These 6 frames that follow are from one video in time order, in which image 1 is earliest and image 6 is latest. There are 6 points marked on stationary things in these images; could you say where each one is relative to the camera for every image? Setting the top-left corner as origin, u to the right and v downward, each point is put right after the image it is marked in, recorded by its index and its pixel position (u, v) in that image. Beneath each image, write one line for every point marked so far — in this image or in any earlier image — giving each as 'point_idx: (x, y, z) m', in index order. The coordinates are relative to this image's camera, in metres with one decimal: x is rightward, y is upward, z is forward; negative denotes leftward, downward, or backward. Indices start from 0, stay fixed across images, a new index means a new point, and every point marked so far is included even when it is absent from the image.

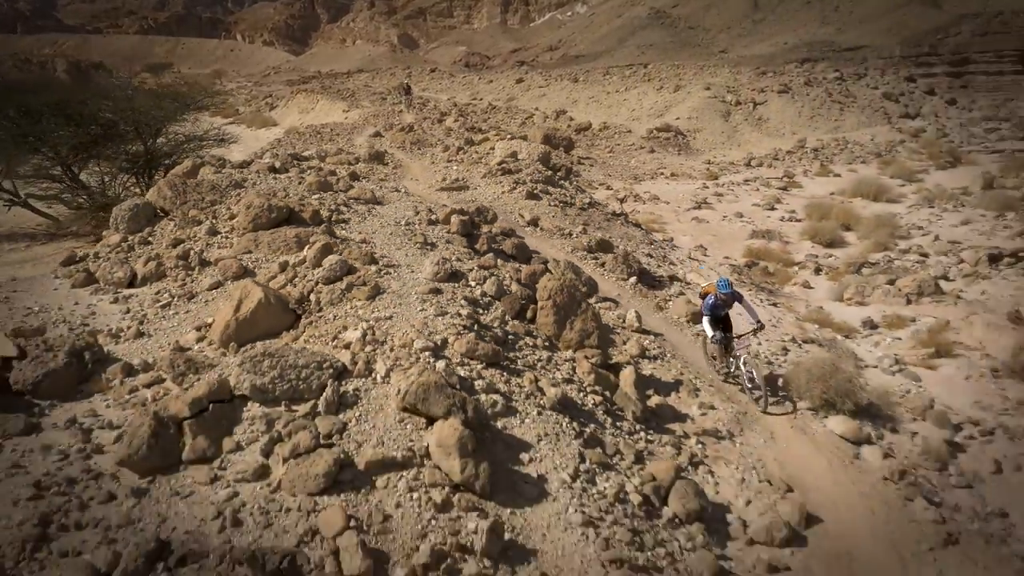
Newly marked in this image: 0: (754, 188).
0: (+4.0, +1.6, +16.2) m
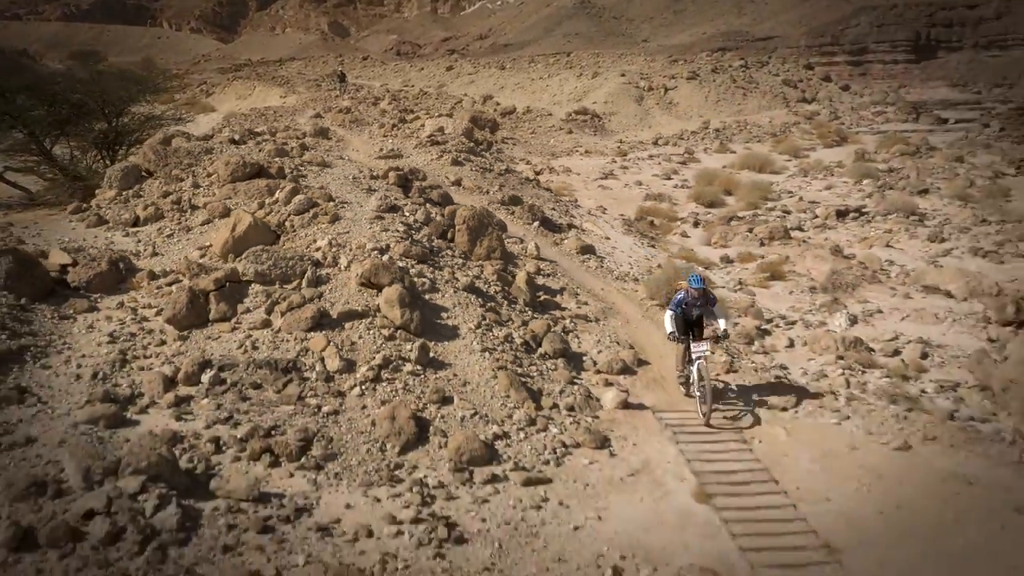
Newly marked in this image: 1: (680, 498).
0: (+2.7, +2.3, +18.2) m
1: (+0.7, -0.9, +4.2) m
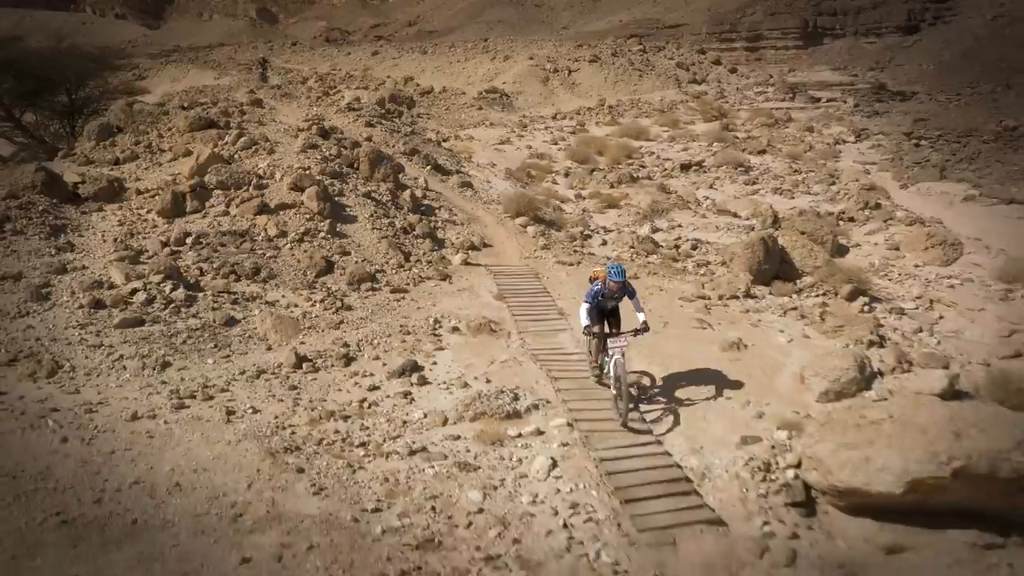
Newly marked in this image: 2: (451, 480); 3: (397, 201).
0: (+0.8, +3.3, +21.1) m
1: (-0.2, -0.1, +7.1) m
2: (-0.3, -0.8, +4.3) m
3: (-1.1, +0.8, +9.5) m
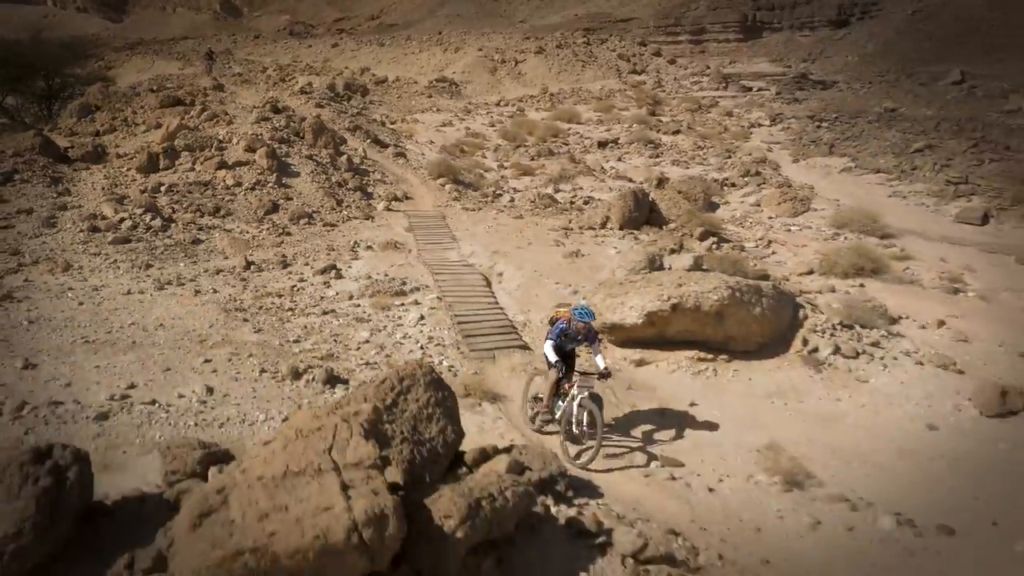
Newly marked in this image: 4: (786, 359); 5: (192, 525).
0: (-0.5, +4.0, +23.1) m
1: (-1.0, +0.5, +9.0) m
2: (-1.0, -0.2, +6.3) m
3: (-2.0, +1.4, +11.4) m
4: (+1.7, -0.4, +6.1) m
5: (-0.9, -0.7, +2.8) m
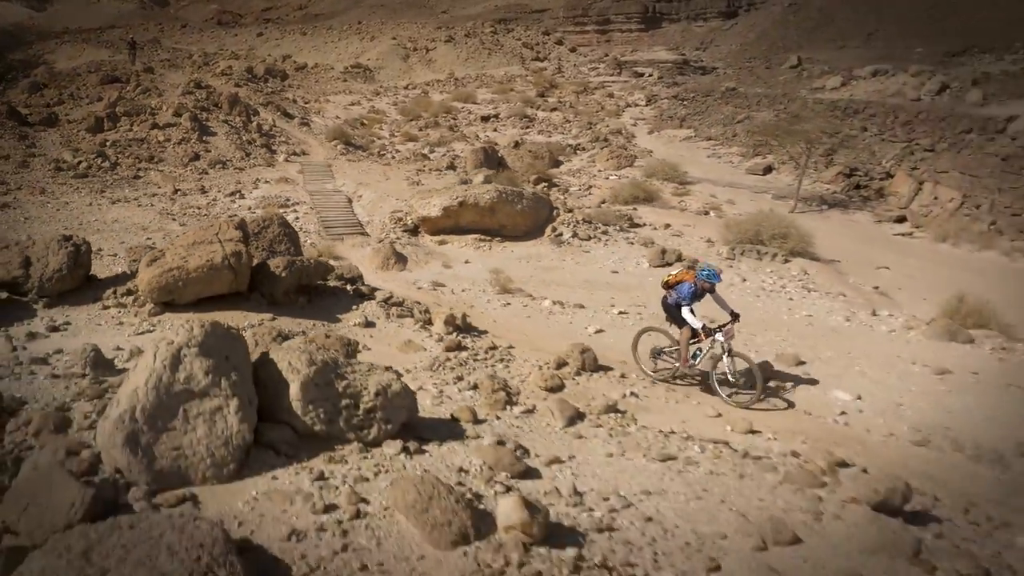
0: (-3.1, +5.0, +26.0) m
1: (-2.7, +1.4, +12.0) m
2: (-2.5, +0.6, +9.2) m
3: (-3.8, +2.3, +14.2) m
4: (+0.2, +0.4, +9.2) m
5: (-2.1, +0.1, +5.7) m
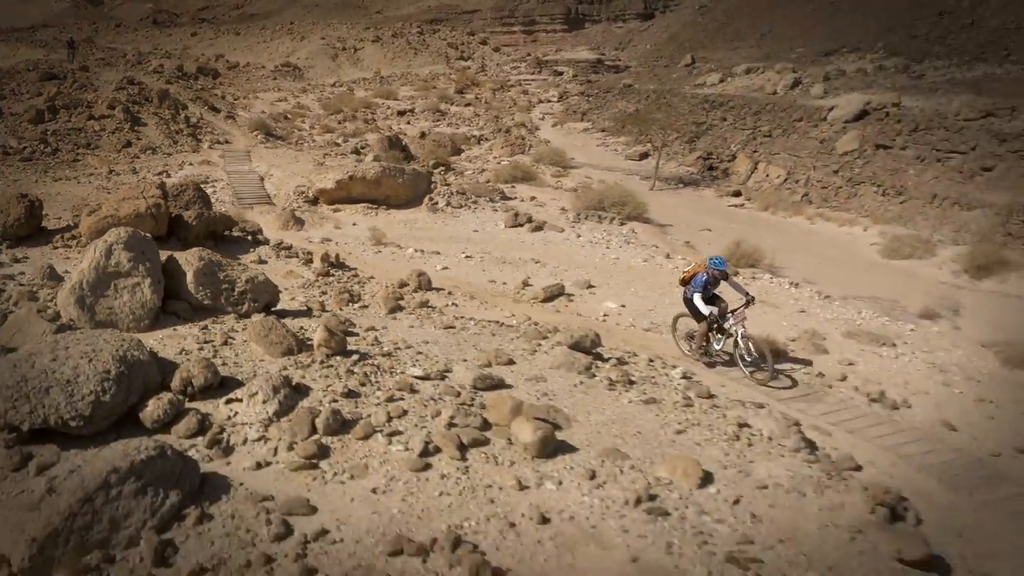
0: (-5.4, +5.4, +27.7) m
1: (-4.2, +1.8, +13.7) m
2: (-3.8, +1.0, +11.0) m
3: (-5.4, +2.7, +15.9) m
4: (-1.1, +0.9, +11.1) m
5: (-3.2, +0.6, +7.5) m
